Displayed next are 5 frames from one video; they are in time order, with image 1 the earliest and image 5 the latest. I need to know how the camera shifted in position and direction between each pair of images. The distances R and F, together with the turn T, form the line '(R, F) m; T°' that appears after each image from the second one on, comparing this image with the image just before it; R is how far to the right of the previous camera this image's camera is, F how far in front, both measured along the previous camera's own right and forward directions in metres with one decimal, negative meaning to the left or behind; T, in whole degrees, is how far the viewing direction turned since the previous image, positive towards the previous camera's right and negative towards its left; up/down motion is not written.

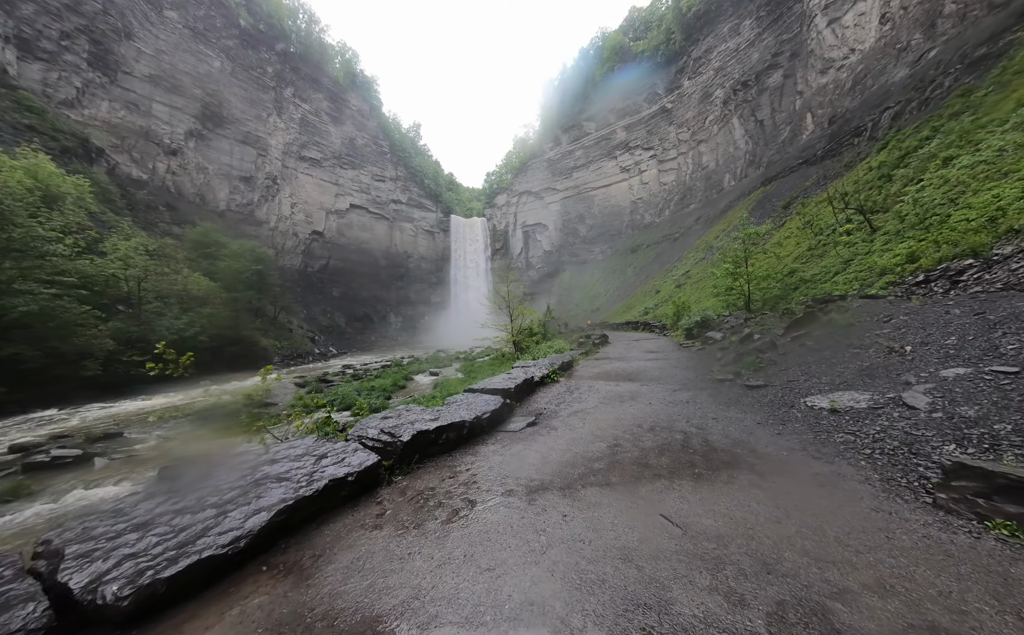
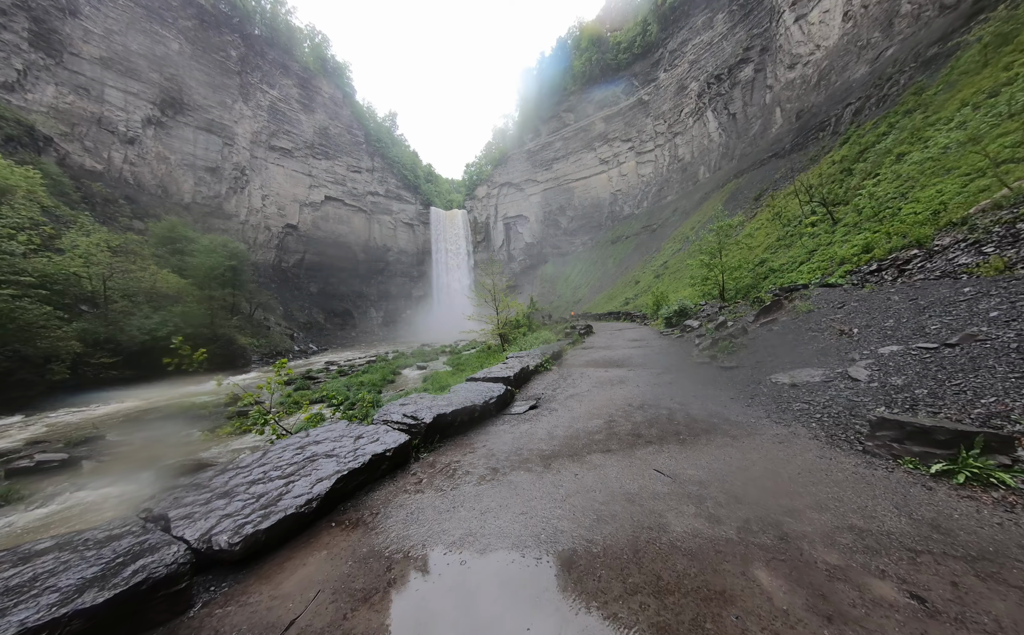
(-0.3, -0.3) m; +3°
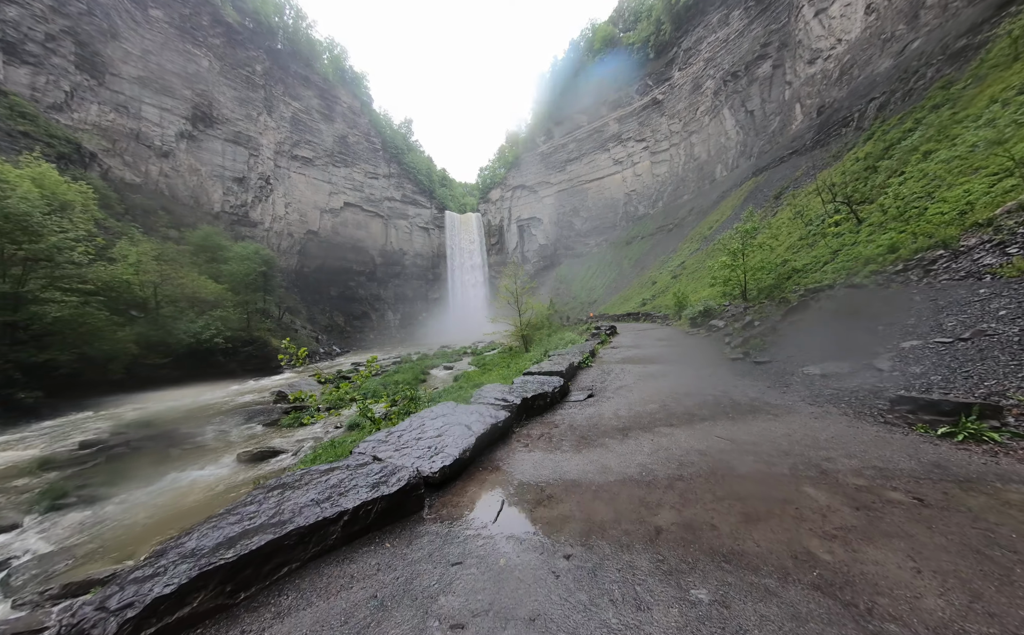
(-0.8, -0.8) m; -2°
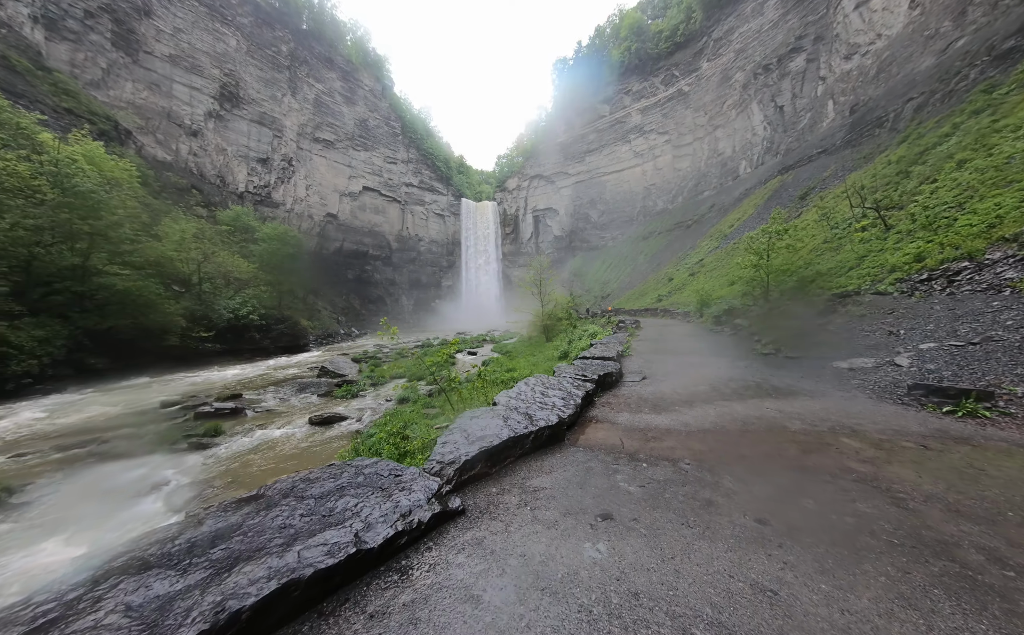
(-1.2, -0.9) m; -1°
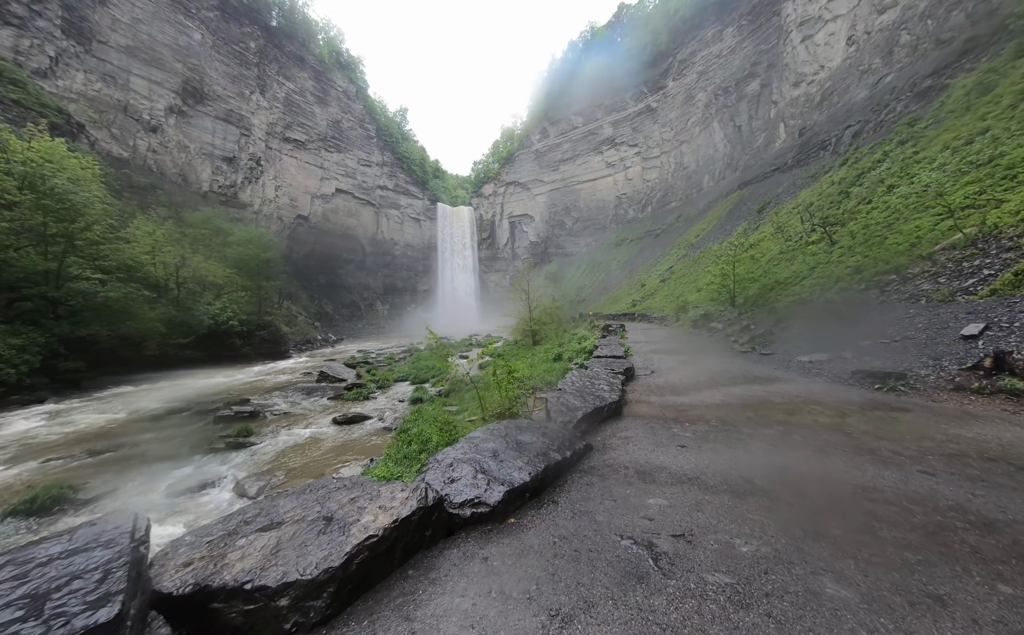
(-1.3, -1.0) m; +4°
